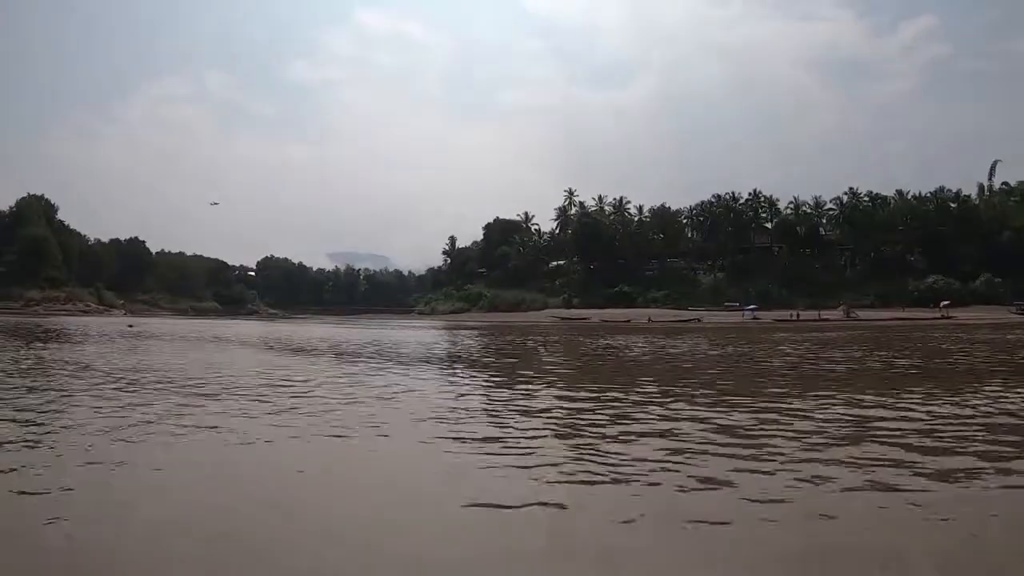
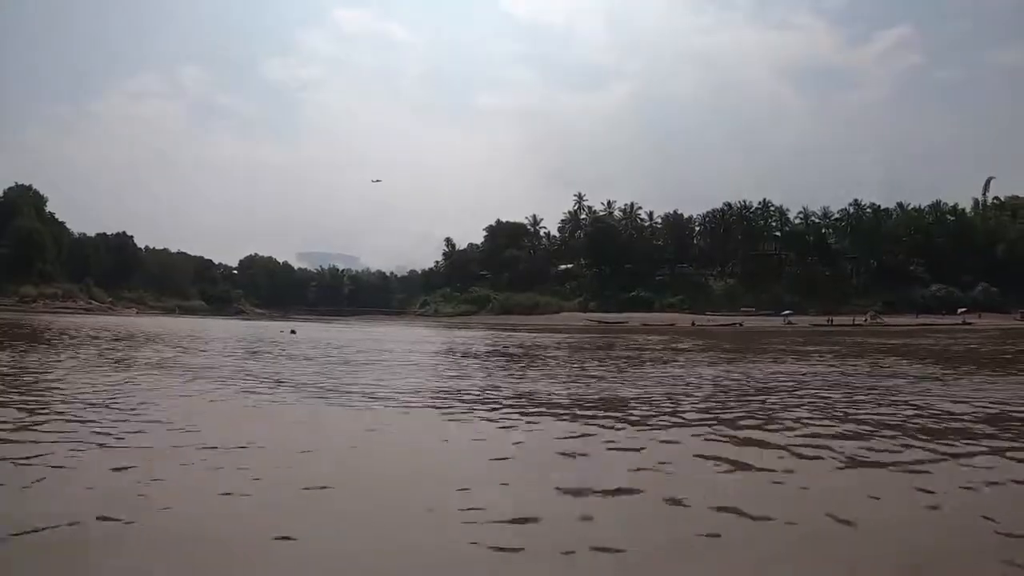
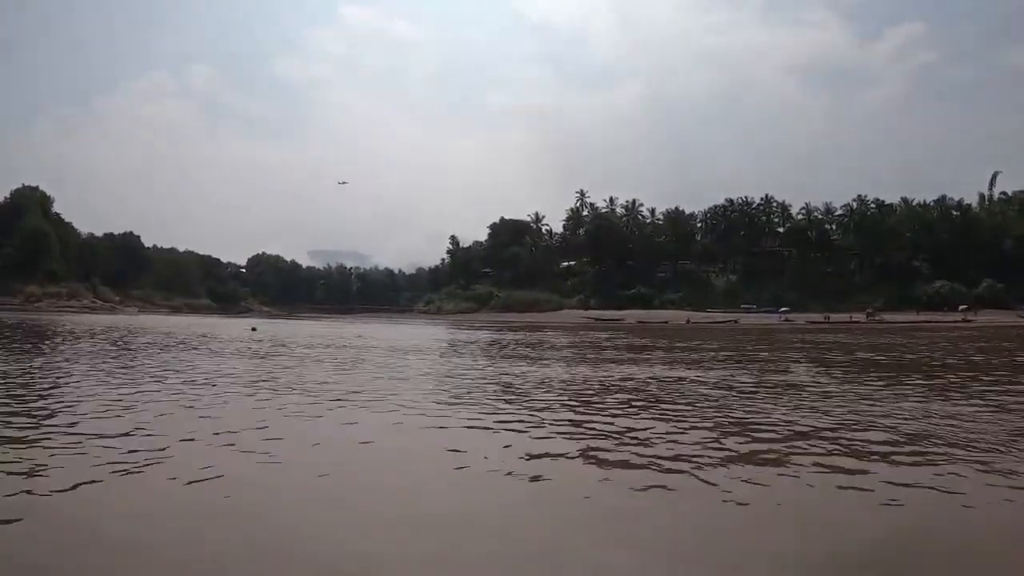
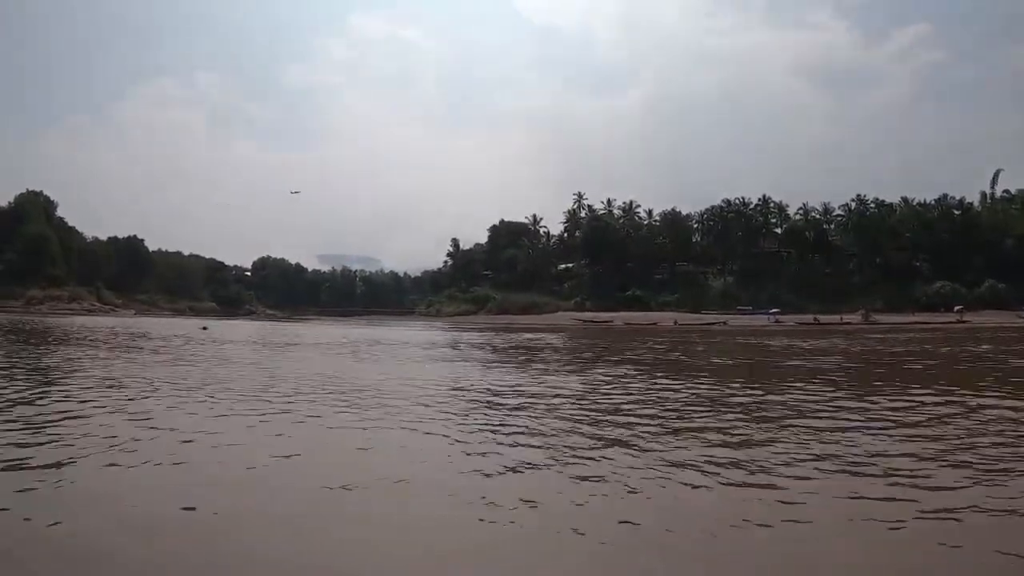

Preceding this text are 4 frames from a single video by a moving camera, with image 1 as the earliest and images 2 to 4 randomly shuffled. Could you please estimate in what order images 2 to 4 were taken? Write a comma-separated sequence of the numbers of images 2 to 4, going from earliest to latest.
4, 3, 2
